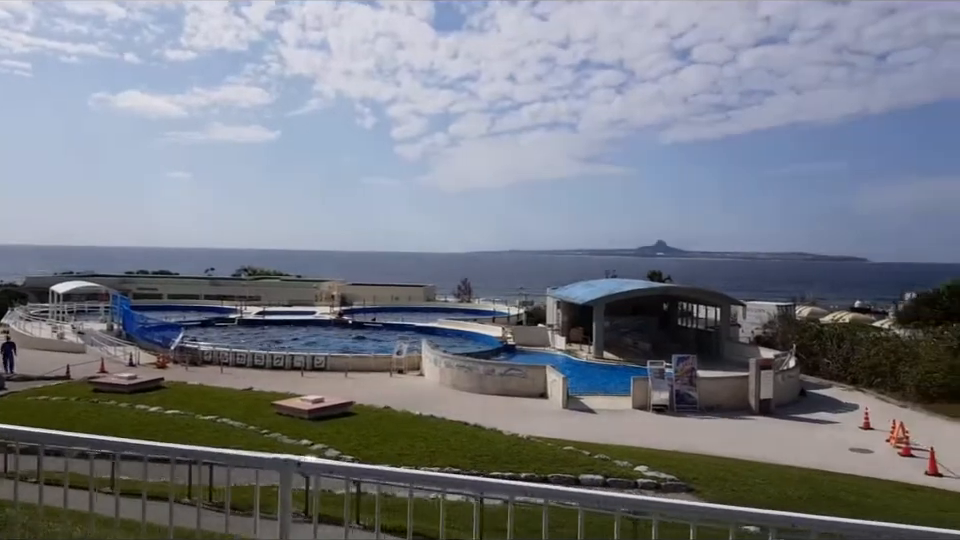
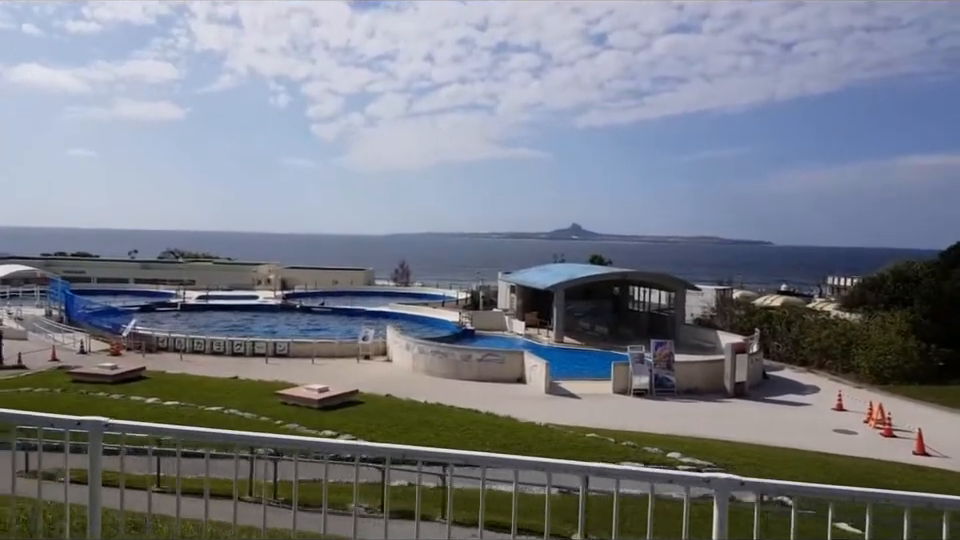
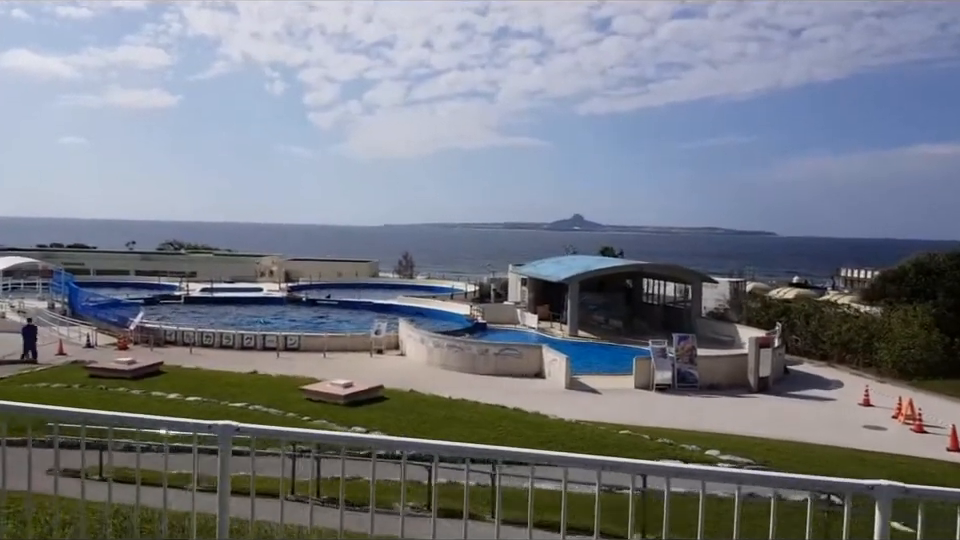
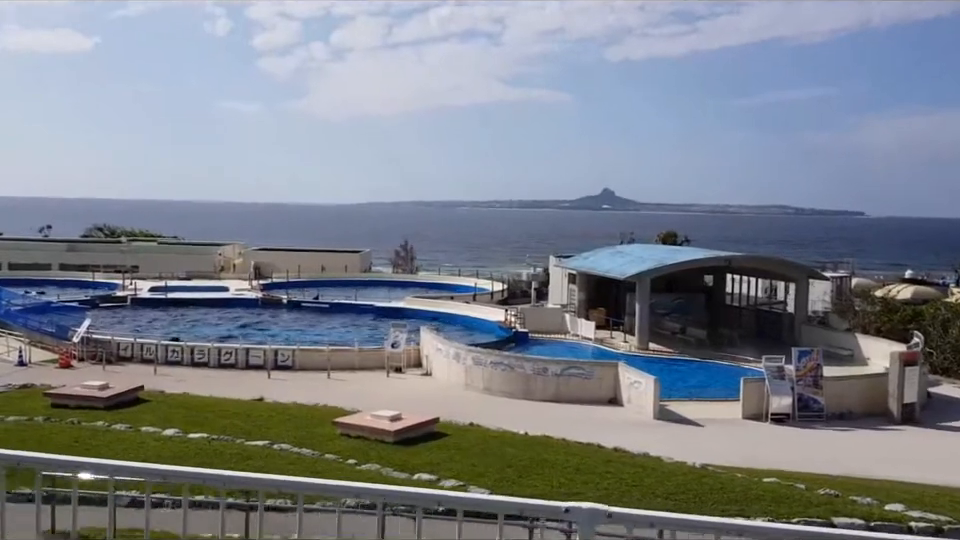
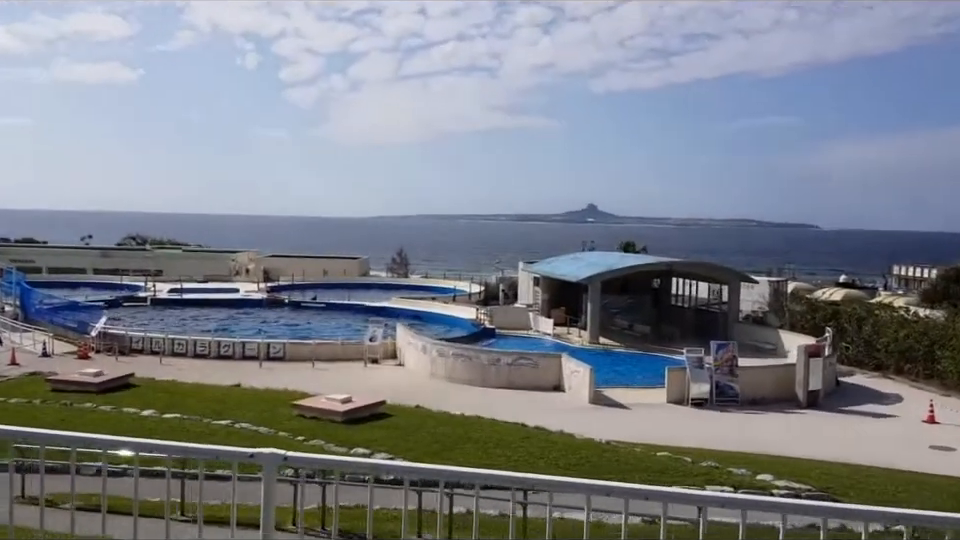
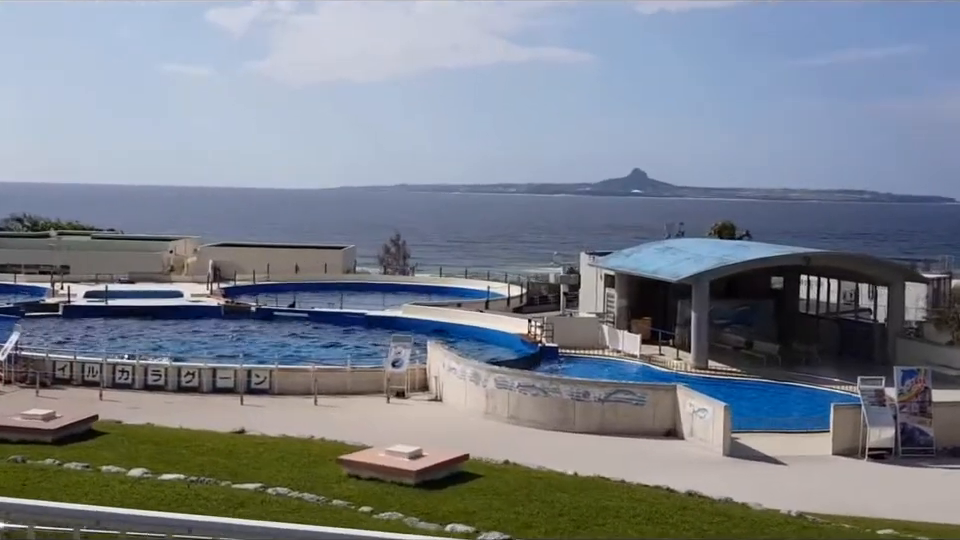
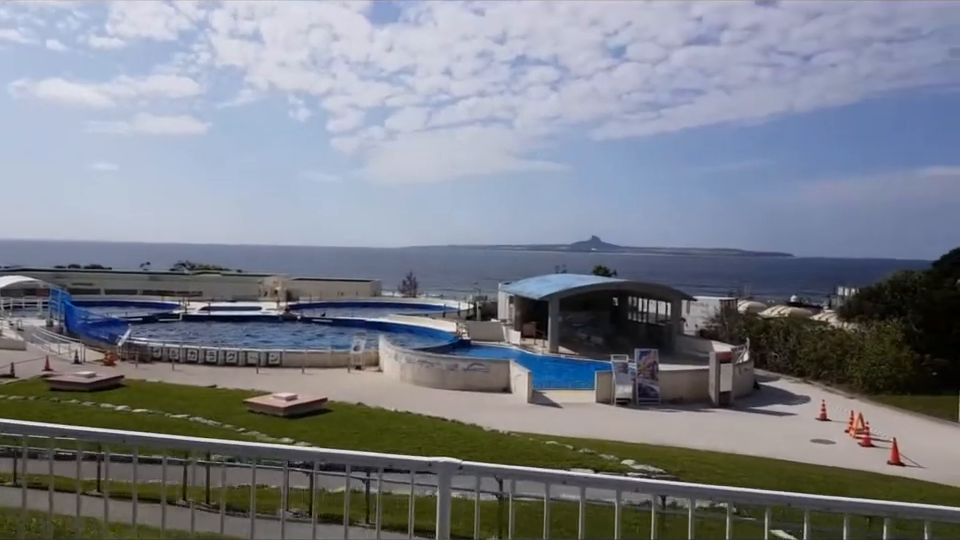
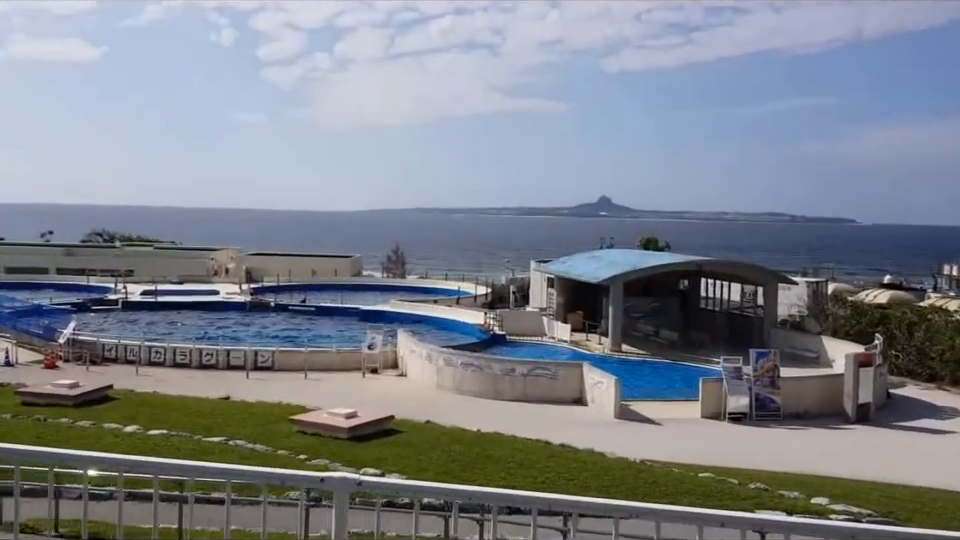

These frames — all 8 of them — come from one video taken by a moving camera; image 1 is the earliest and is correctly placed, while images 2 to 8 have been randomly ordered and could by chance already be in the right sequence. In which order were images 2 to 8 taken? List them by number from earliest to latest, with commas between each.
7, 2, 3, 5, 8, 4, 6
